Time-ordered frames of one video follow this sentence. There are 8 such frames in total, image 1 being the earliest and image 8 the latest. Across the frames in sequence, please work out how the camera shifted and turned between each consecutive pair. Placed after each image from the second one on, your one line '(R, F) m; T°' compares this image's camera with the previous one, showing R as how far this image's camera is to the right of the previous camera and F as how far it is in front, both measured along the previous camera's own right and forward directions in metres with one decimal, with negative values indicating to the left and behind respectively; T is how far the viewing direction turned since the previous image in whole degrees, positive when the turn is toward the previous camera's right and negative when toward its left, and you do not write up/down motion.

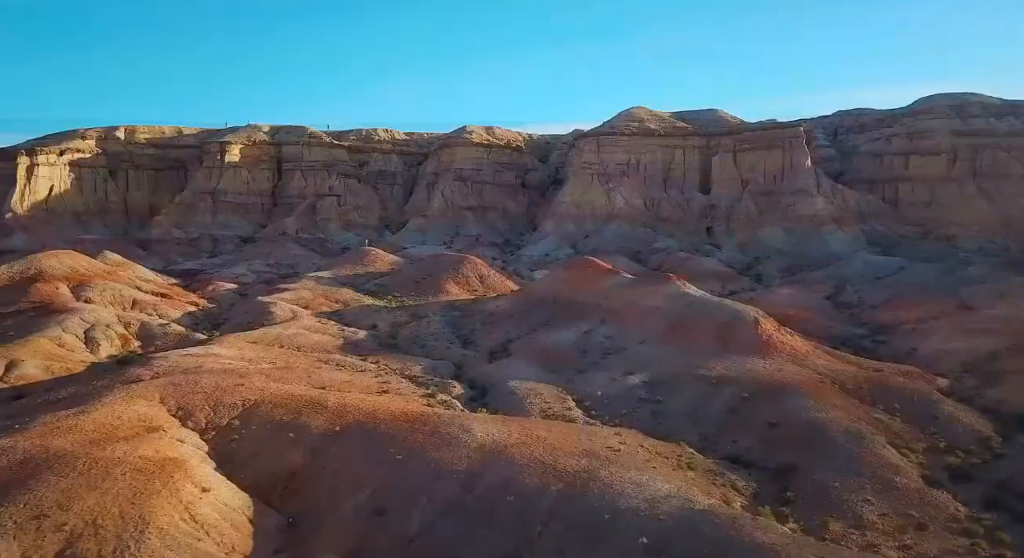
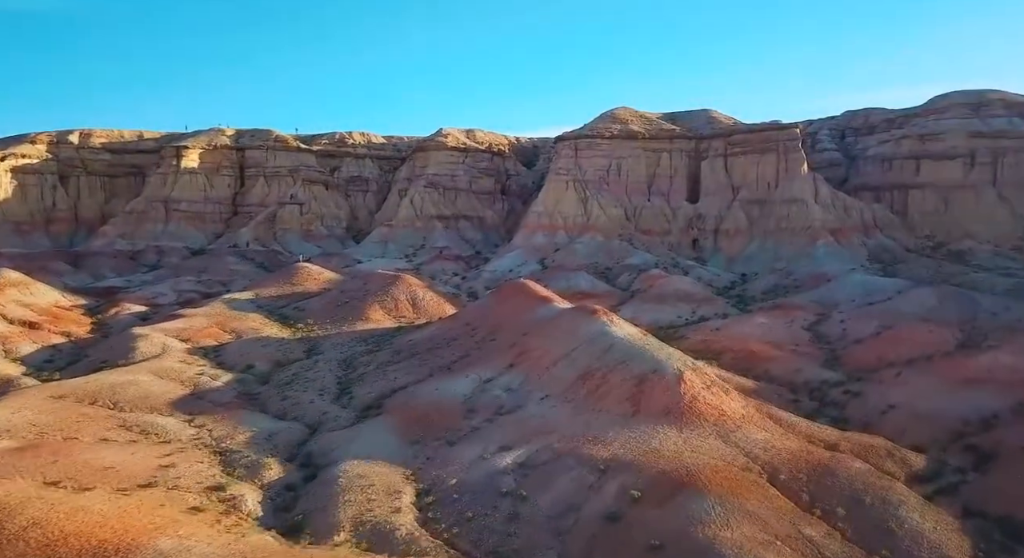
(+4.4, +5.5) m; -2°
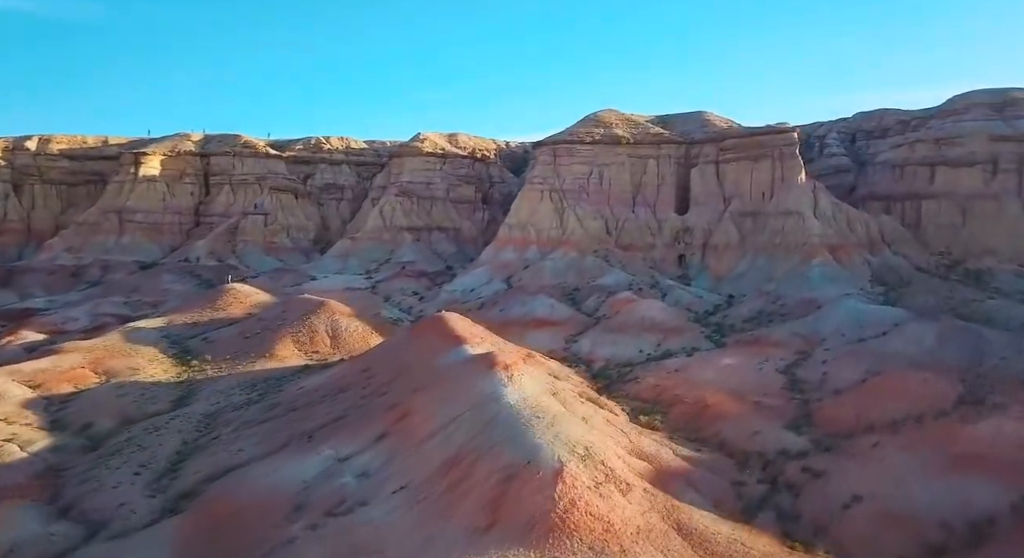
(+4.1, +5.2) m; -2°
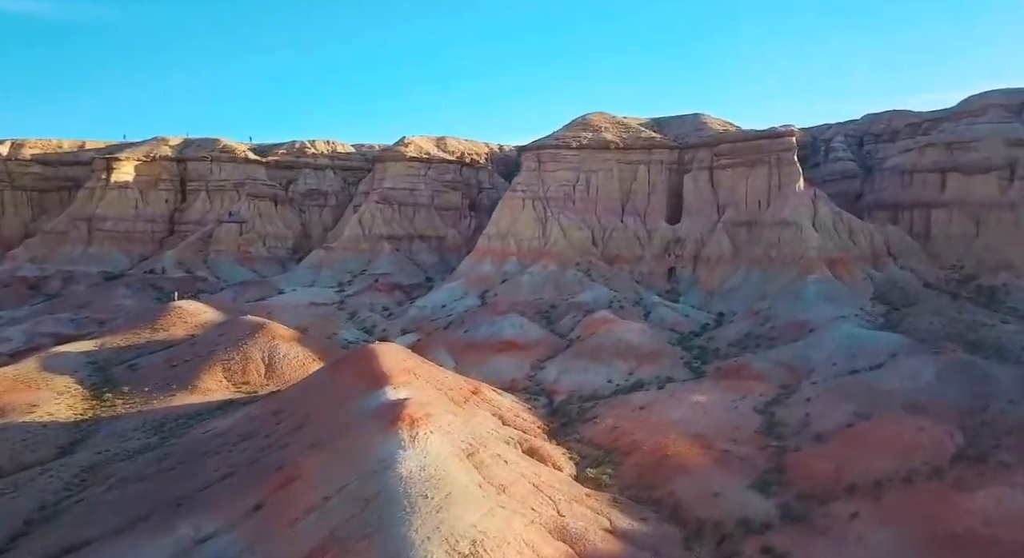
(+2.6, +3.3) m; -1°
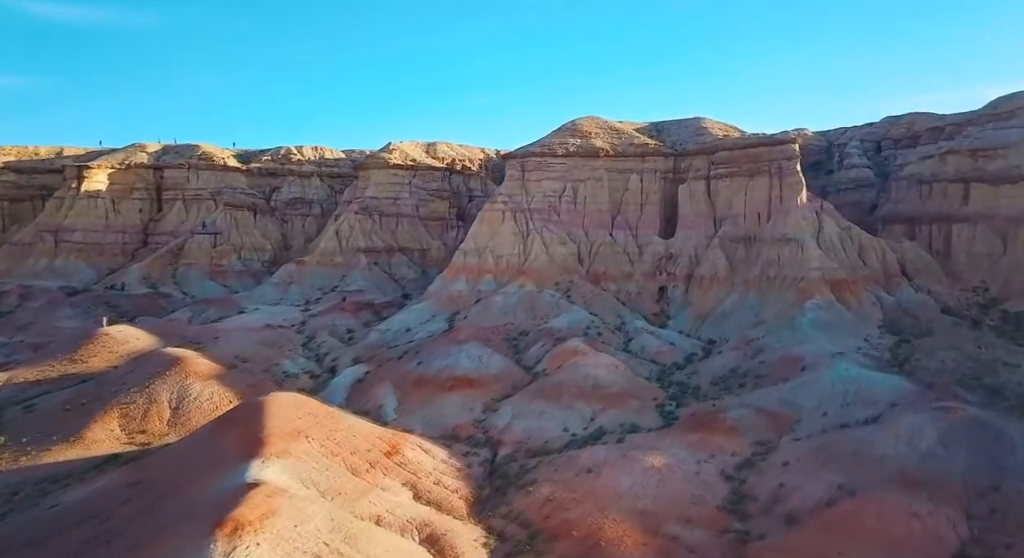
(+3.1, +4.1) m; -2°
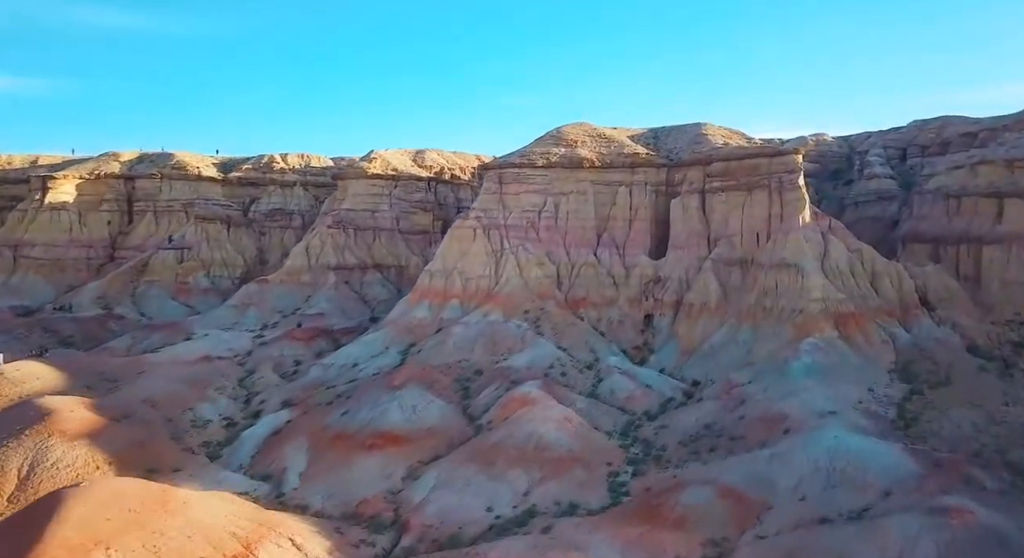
(+3.7, +4.9) m; -3°
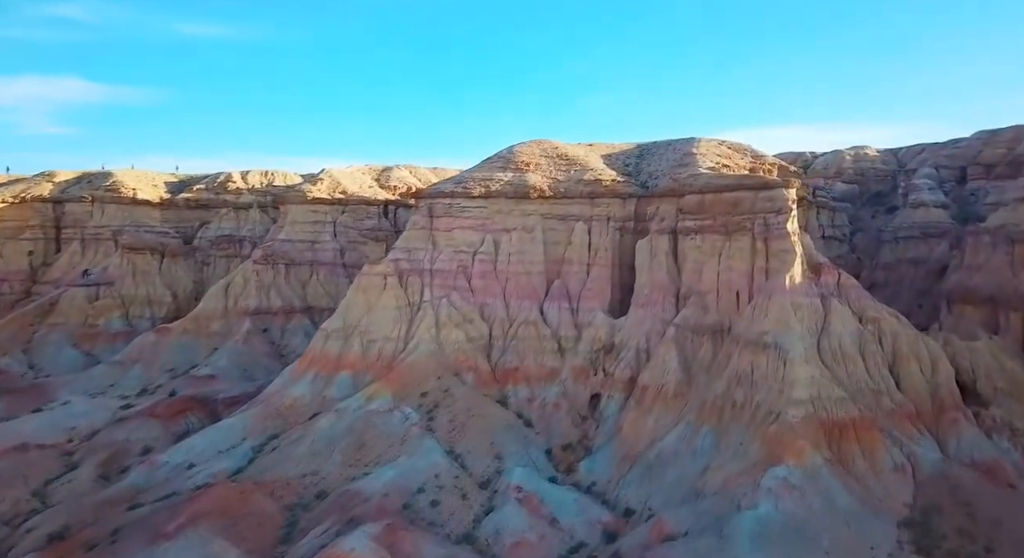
(+6.9, +9.9) m; -5°
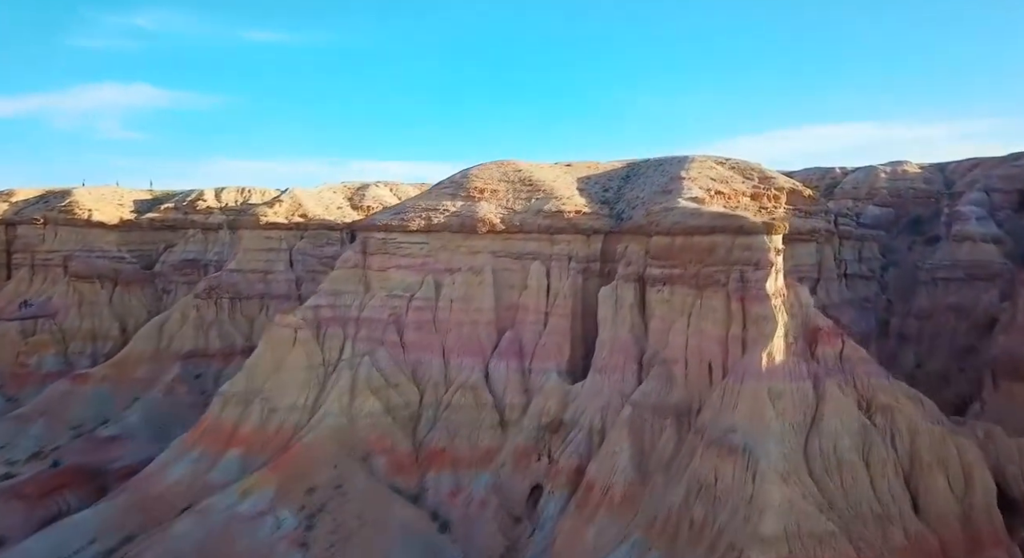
(+4.4, +6.5) m; -4°
